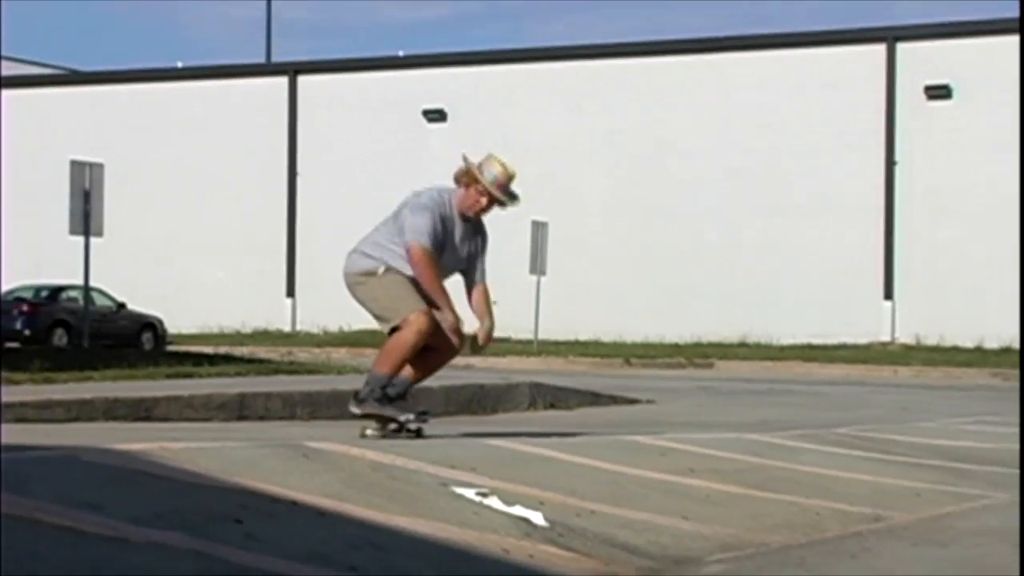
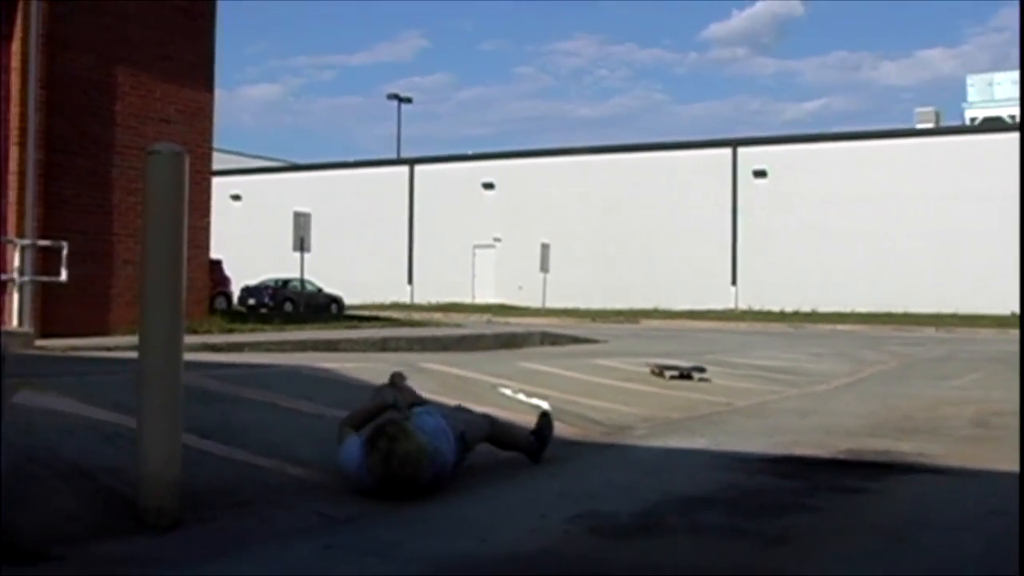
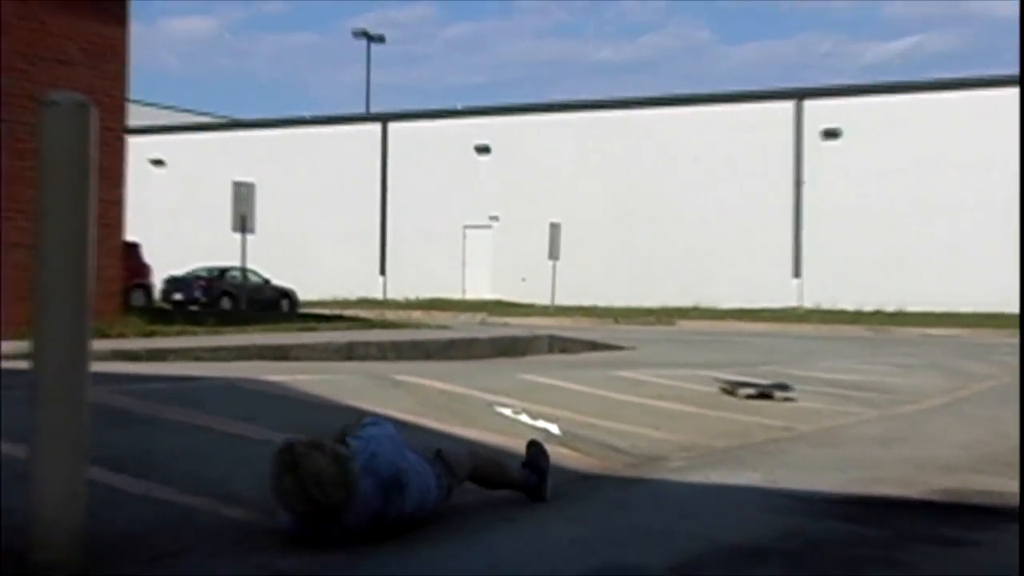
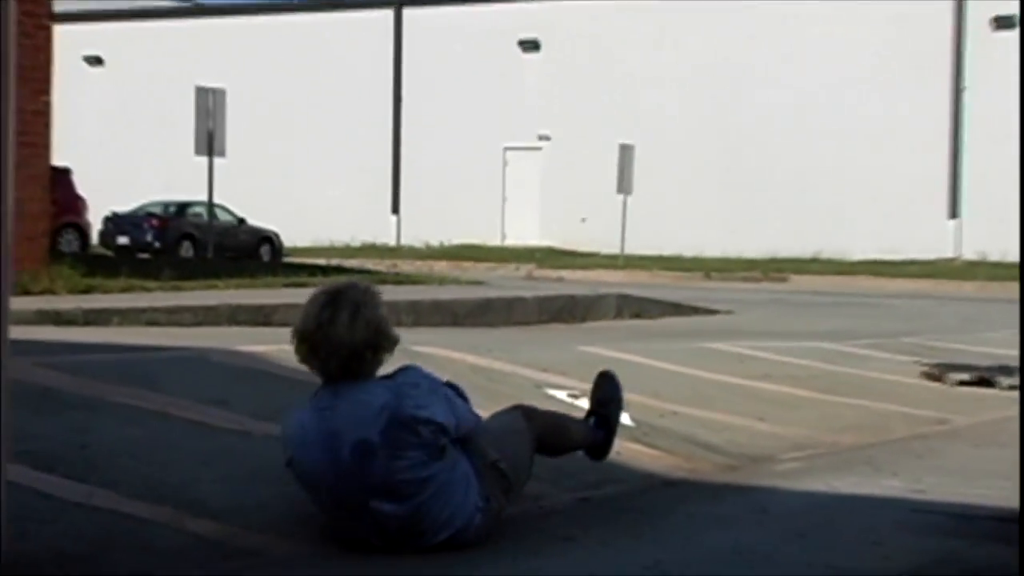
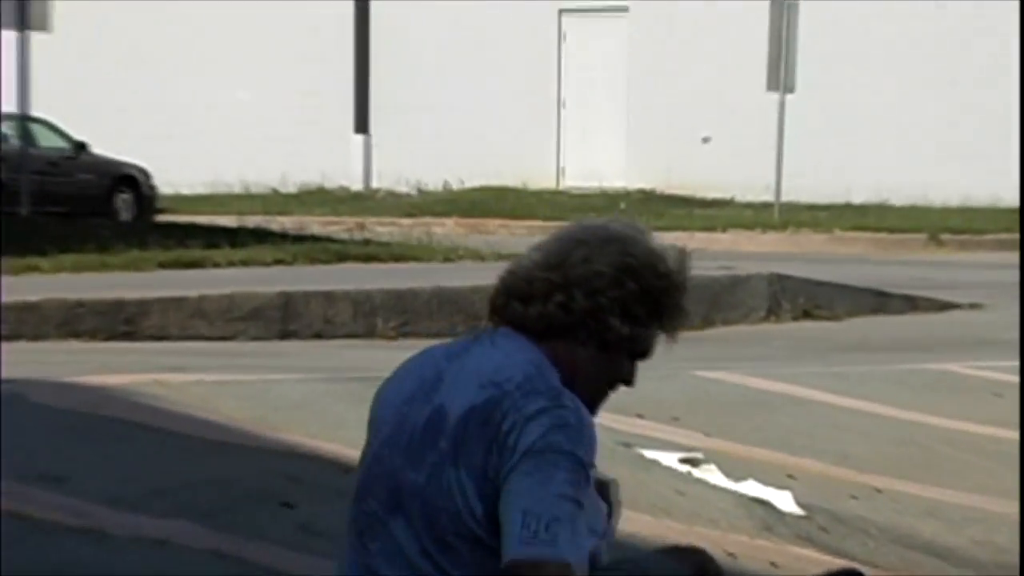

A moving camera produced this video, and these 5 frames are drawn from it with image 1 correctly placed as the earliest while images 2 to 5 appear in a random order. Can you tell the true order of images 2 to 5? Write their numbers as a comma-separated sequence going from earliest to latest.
2, 3, 4, 5
